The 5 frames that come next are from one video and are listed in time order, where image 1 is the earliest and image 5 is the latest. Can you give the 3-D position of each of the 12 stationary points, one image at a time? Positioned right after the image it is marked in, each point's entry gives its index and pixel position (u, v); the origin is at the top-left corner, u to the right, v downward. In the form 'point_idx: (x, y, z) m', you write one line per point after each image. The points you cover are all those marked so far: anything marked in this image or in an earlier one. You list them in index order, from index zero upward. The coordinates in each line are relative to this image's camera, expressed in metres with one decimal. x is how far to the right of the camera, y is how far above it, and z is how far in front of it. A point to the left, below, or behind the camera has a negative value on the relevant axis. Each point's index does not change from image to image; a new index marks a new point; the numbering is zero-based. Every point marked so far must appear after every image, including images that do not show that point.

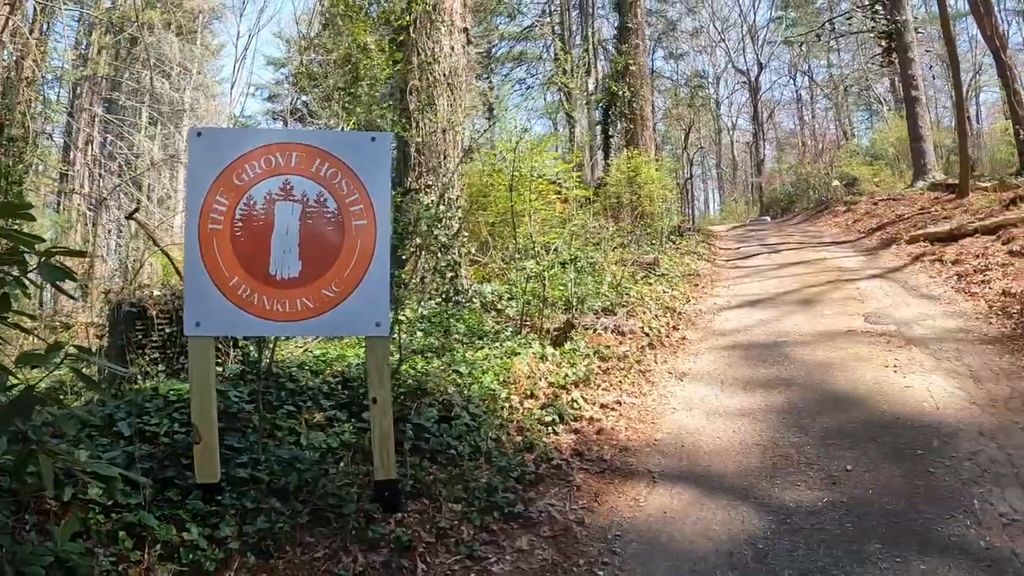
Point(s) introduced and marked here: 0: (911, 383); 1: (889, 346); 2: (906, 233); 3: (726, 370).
0: (+3.3, -0.8, +5.4) m
1: (+3.5, -0.6, +6.3) m
2: (+6.0, +0.9, +10.9) m
3: (+2.0, -0.8, +6.5) m
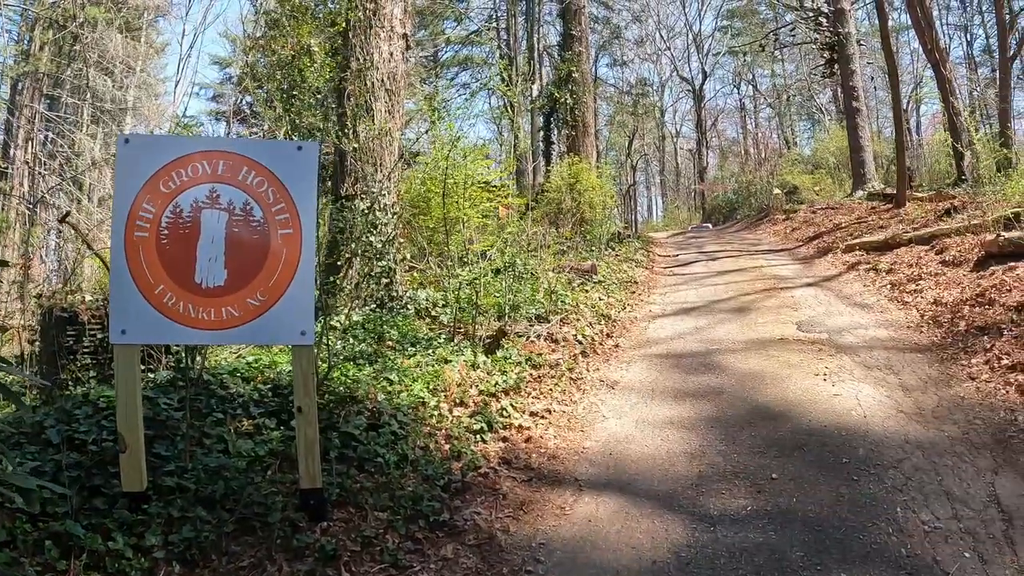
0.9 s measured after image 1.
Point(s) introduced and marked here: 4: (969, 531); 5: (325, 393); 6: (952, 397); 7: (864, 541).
0: (+2.7, -0.9, +5.6) m
1: (+2.9, -0.7, +6.4) m
2: (+5.3, +0.8, +11.2) m
3: (+1.4, -0.9, +6.6) m
4: (+2.6, -1.3, +3.6) m
5: (-1.5, -0.8, +5.3) m
6: (+3.5, -0.9, +5.3) m
7: (+2.0, -1.4, +3.6) m
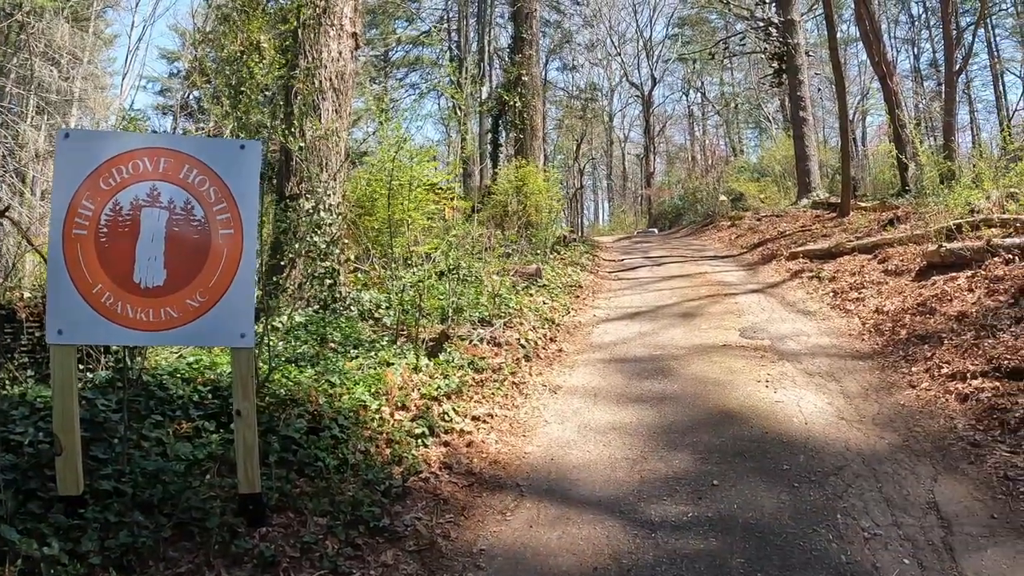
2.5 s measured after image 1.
0: (+2.3, -0.9, +5.6) m
1: (+2.4, -0.7, +6.5) m
2: (+4.6, +0.7, +11.3) m
3: (+0.9, -0.9, +6.6) m
4: (+2.2, -1.4, +3.7) m
5: (-1.9, -0.8, +5.2) m
6: (+3.1, -0.9, +5.5) m
7: (+1.6, -1.4, +3.7) m
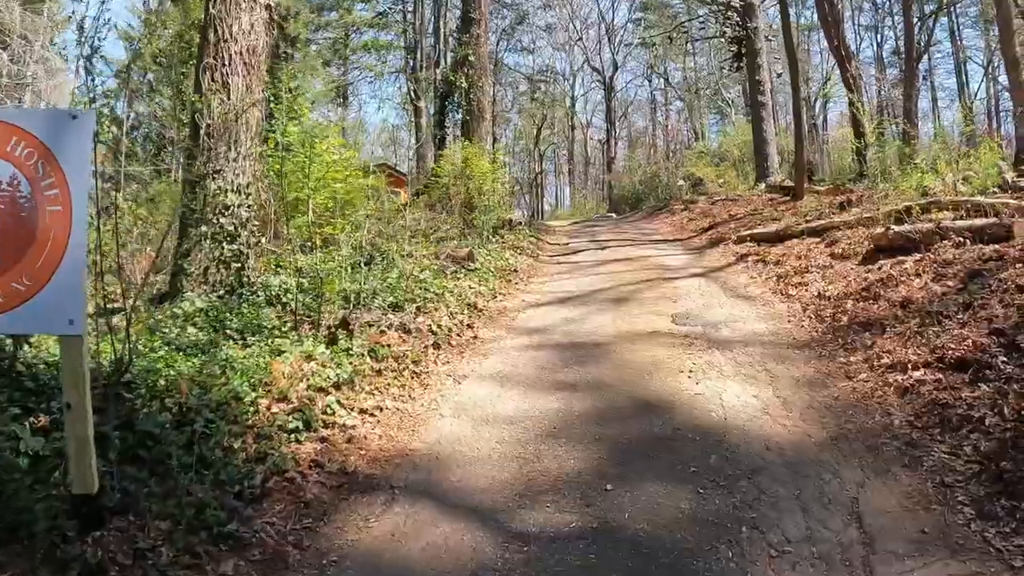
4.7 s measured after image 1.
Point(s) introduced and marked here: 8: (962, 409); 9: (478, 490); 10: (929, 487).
0: (+1.5, -0.8, +5.1) m
1: (+1.6, -0.6, +6.0) m
2: (+3.7, +0.9, +10.8) m
3: (+0.1, -0.7, +6.0) m
4: (+1.5, -1.3, +3.2) m
5: (-2.7, -0.6, +4.5) m
6: (+2.3, -0.8, +4.9) m
7: (+0.9, -1.3, +3.1) m
8: (+2.9, -0.8, +4.3) m
9: (-0.2, -1.2, +4.1) m
10: (+2.3, -1.1, +3.7) m
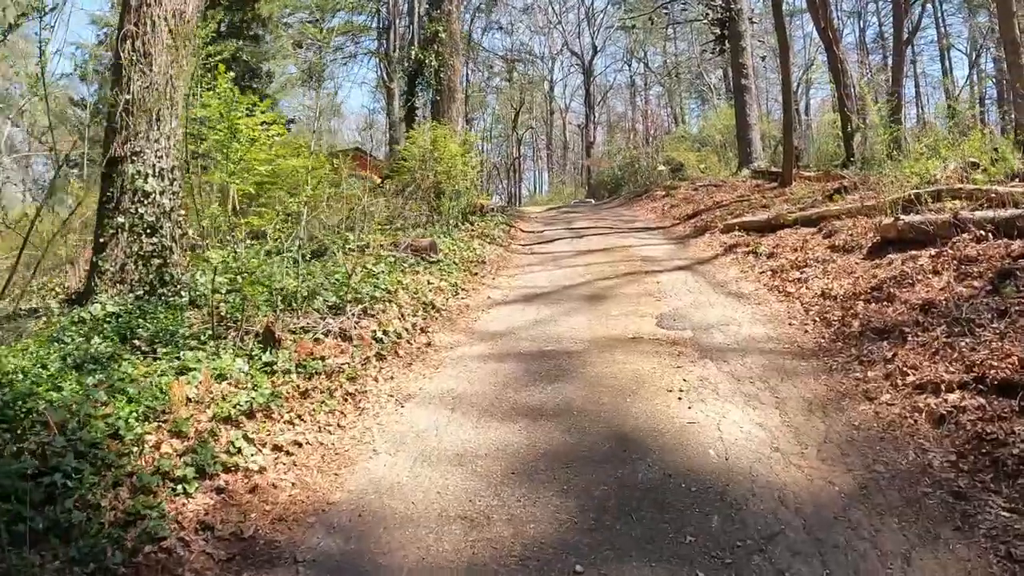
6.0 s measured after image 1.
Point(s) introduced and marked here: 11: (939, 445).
0: (+1.2, -0.8, +4.2) m
1: (+1.3, -0.6, +5.1) m
2: (+3.2, +1.0, +10.0) m
3: (-0.3, -0.8, +5.1) m
4: (+1.2, -1.3, +2.3) m
5: (-3.0, -0.7, +3.5) m
6: (+2.0, -0.8, +4.0) m
7: (+0.6, -1.4, +2.2) m
8: (+2.6, -0.8, +3.4) m
9: (-0.4, -1.3, +3.2) m
10: (+2.0, -1.1, +2.8) m
11: (+2.4, -0.9, +3.7) m
